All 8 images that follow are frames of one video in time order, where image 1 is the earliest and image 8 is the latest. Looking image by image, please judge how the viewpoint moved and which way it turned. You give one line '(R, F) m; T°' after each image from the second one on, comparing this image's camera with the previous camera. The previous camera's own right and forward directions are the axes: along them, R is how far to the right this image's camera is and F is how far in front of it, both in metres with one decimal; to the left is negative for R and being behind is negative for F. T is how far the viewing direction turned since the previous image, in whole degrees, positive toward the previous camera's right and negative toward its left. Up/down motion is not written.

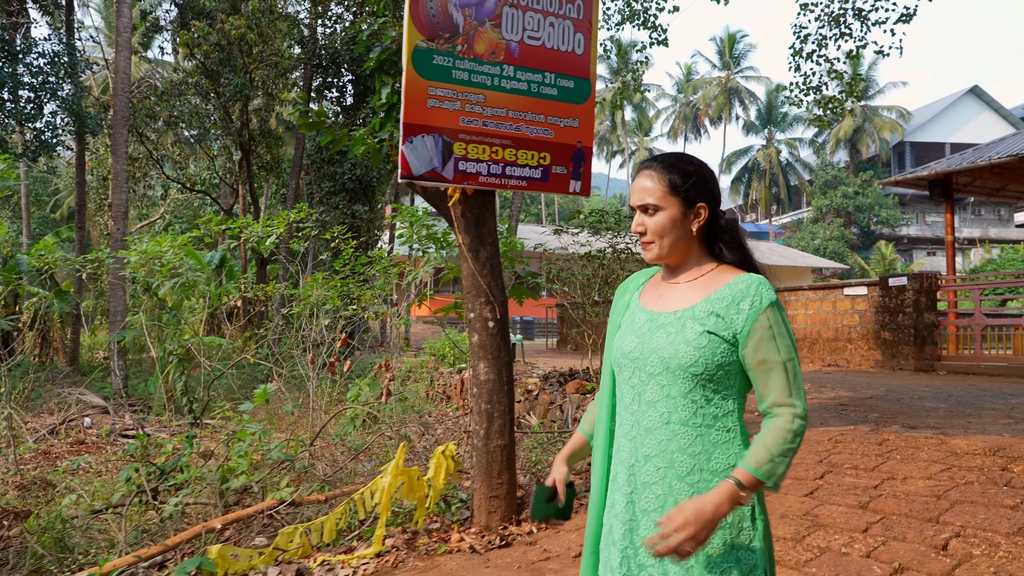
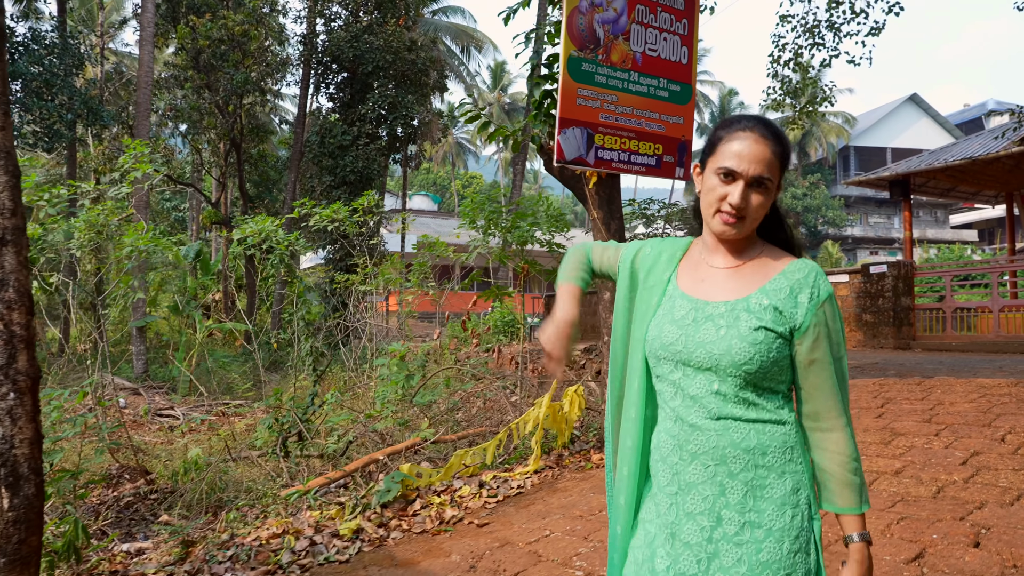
(-1.1, -0.8) m; +4°
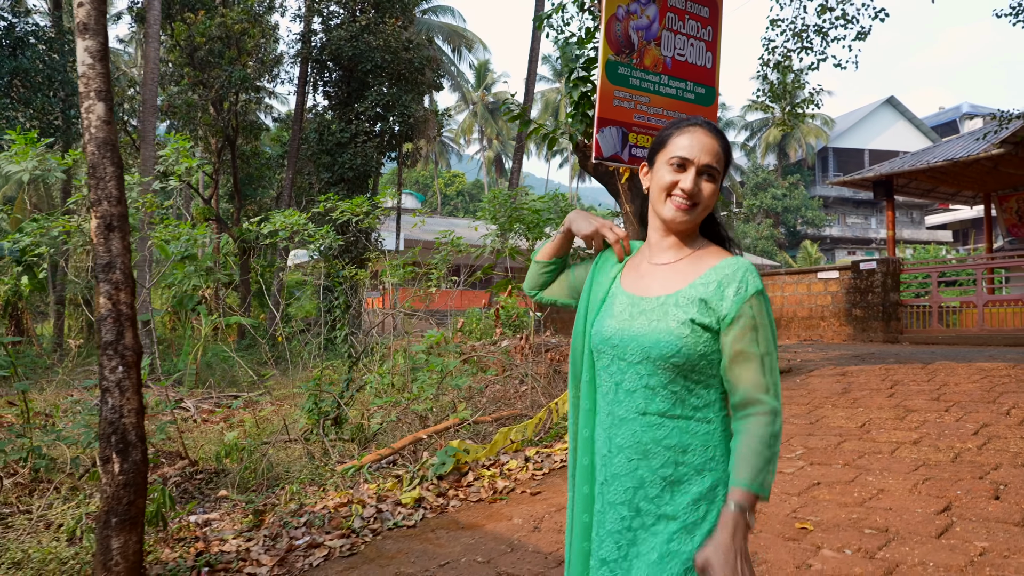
(-0.4, -0.3) m; +2°
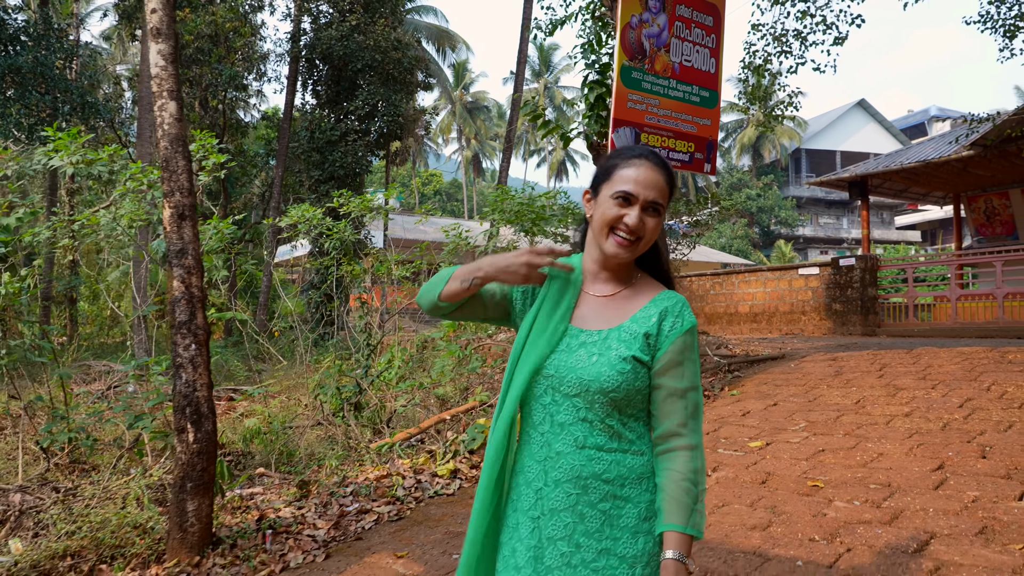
(-0.3, -0.3) m; +2°
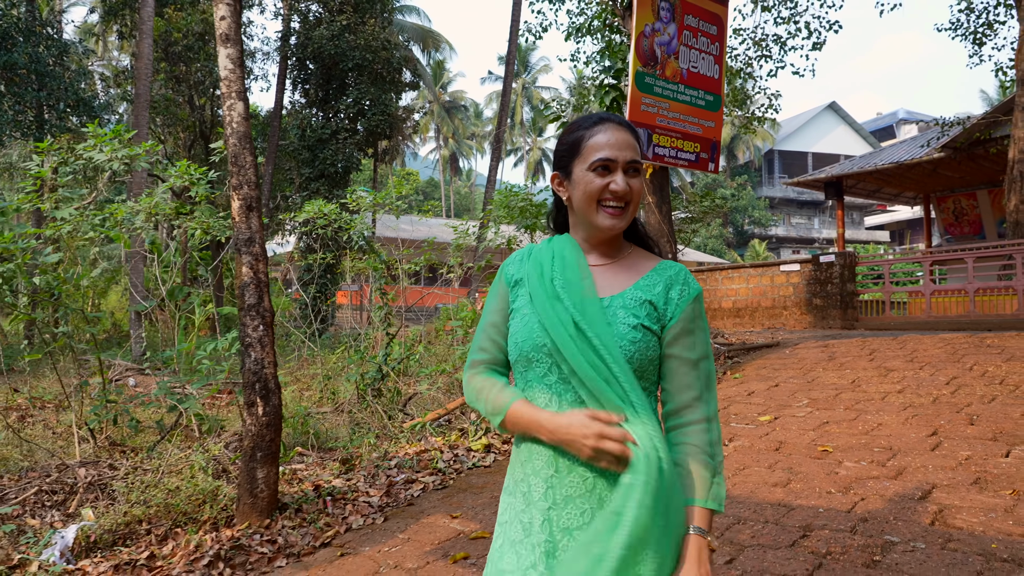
(-0.4, -0.4) m; +2°
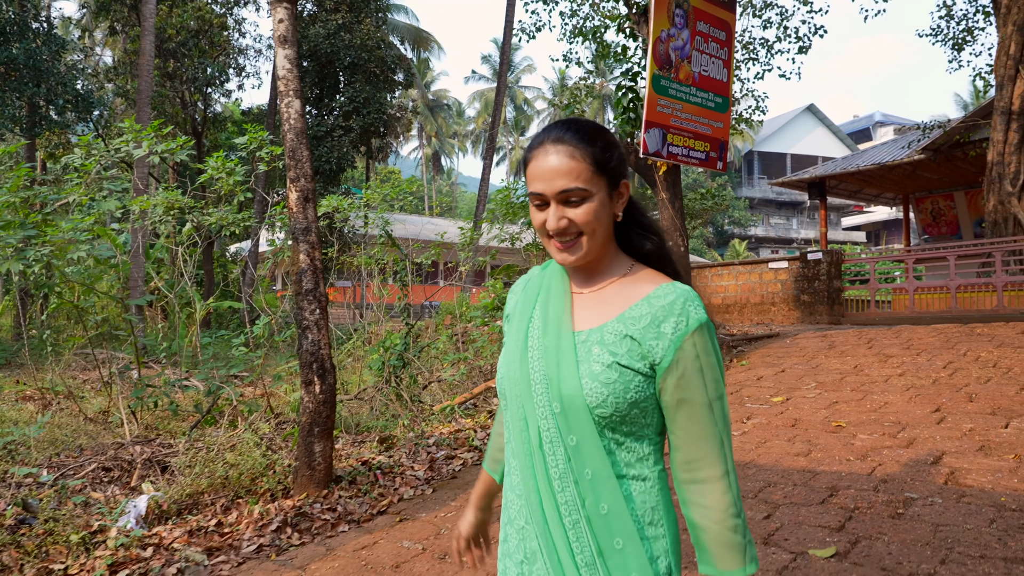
(-0.3, -0.3) m; +2°
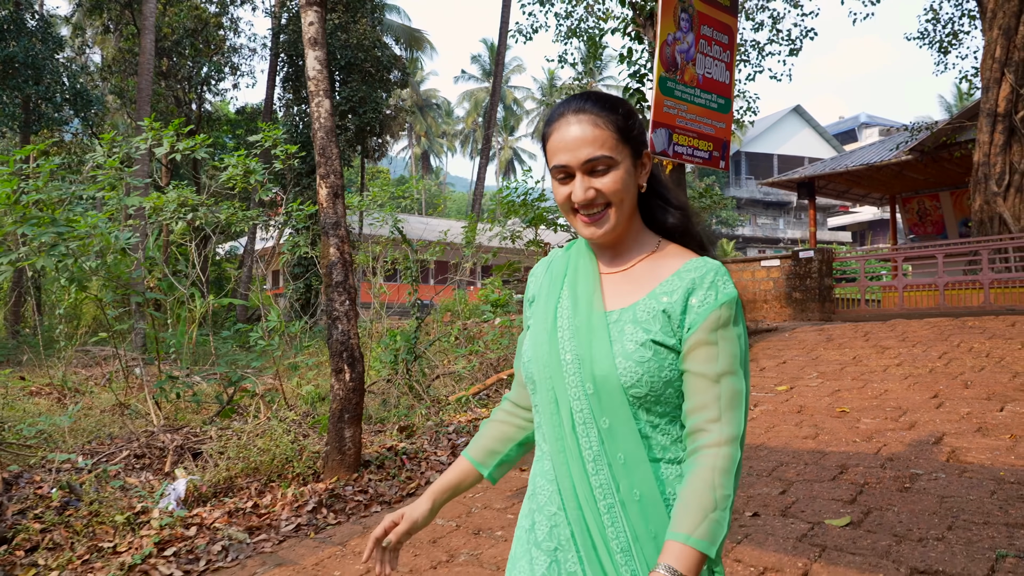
(-0.2, -0.2) m; +1°
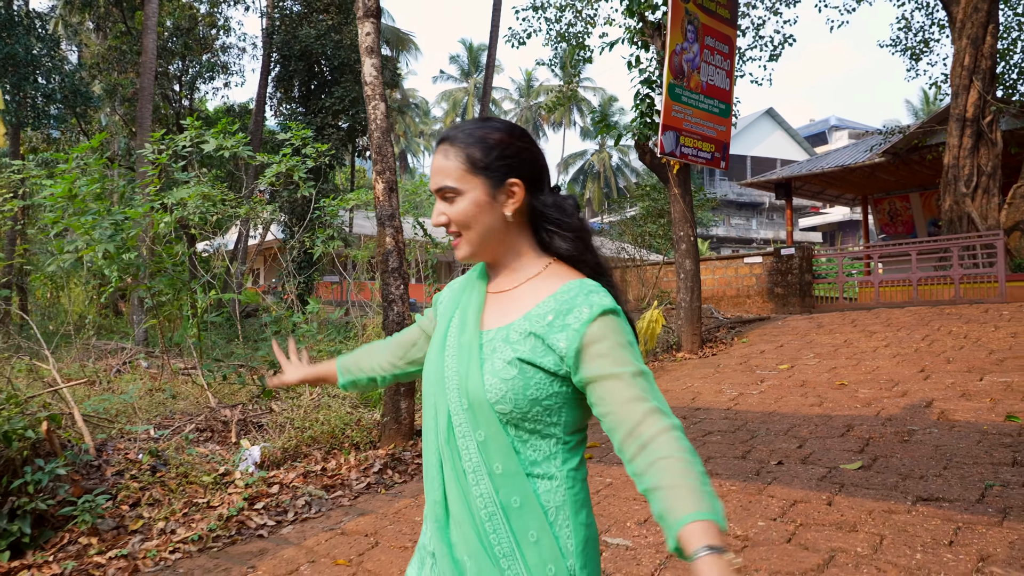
(-0.4, -0.5) m; +2°
